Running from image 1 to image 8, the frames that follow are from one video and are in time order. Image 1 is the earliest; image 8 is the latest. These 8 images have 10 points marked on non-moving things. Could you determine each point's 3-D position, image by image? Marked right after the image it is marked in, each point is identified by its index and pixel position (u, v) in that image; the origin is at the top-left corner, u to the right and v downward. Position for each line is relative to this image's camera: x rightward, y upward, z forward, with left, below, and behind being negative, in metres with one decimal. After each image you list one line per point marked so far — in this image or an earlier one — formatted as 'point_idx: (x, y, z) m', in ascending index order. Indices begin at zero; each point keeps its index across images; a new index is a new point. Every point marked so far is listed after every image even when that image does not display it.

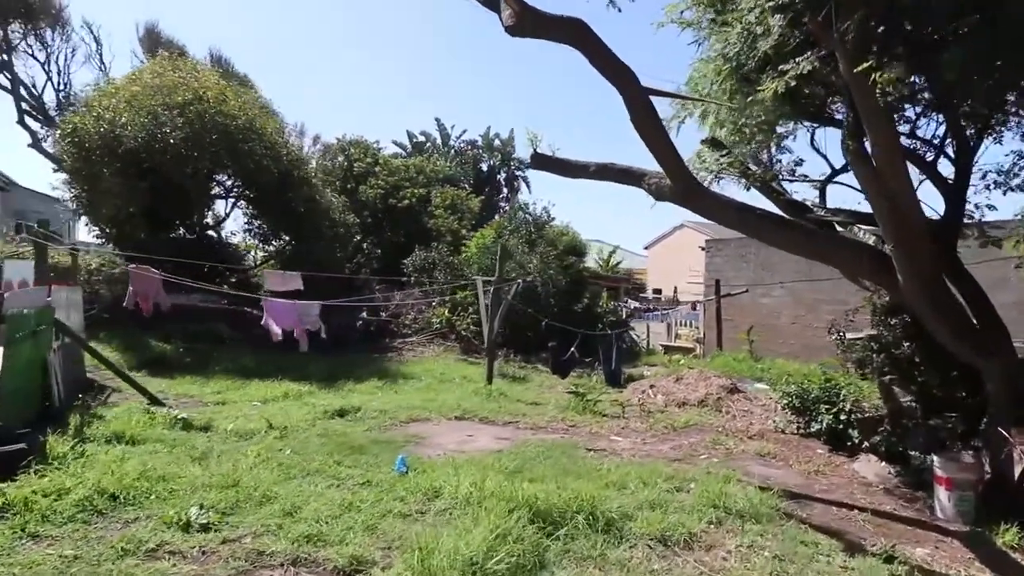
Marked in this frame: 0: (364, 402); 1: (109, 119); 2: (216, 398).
0: (-2.3, -1.8, +8.6) m
1: (-9.4, +3.9, +12.9) m
2: (-4.5, -1.6, +8.4) m
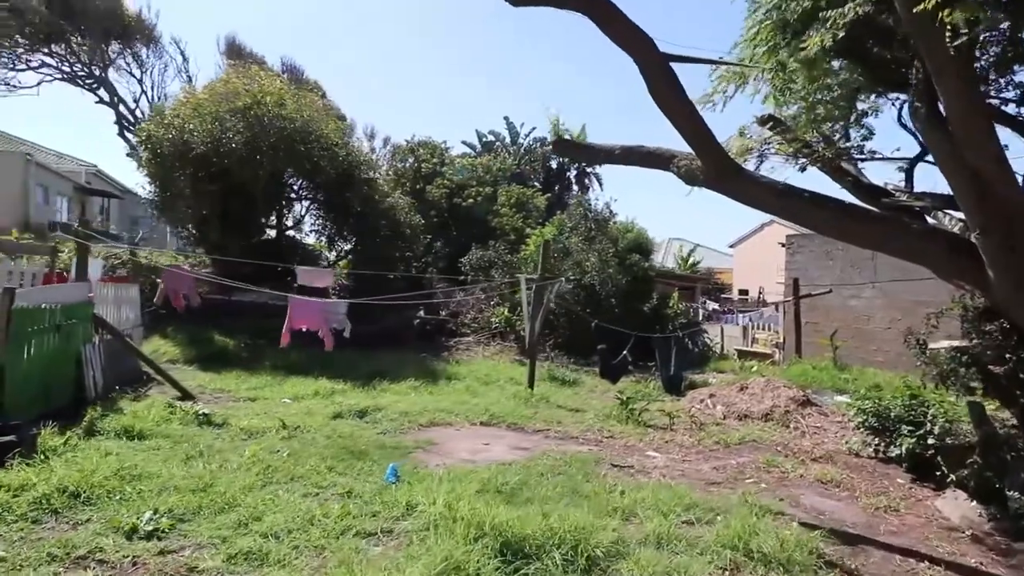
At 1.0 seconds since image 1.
0: (-1.8, -1.7, +8.3) m
1: (-8.2, +4.0, +13.7) m
2: (-4.0, -1.6, +8.5) m
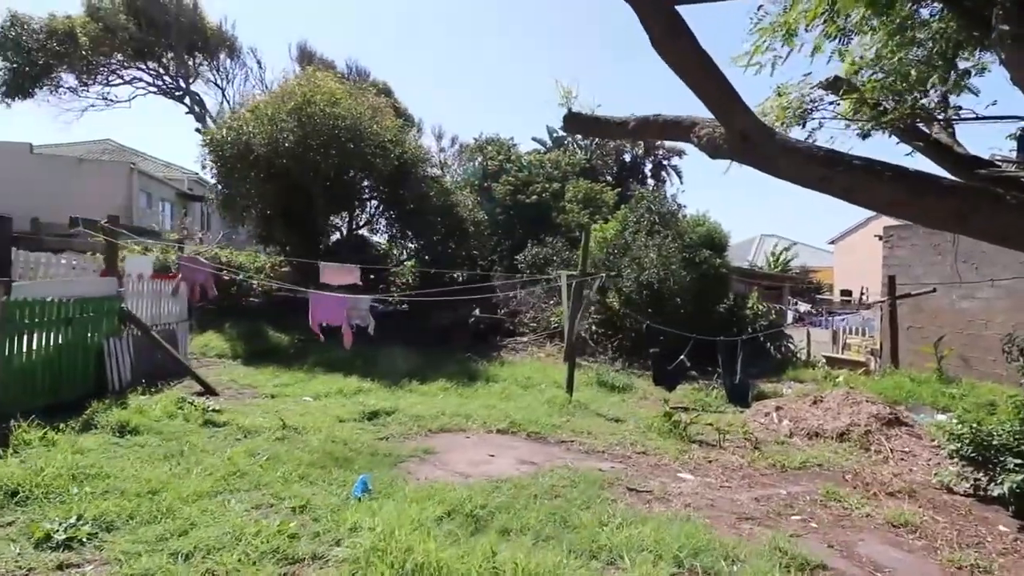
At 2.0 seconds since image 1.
0: (-1.5, -1.7, +7.9) m
1: (-6.9, +4.1, +14.2) m
2: (-3.6, -1.5, +8.4) m
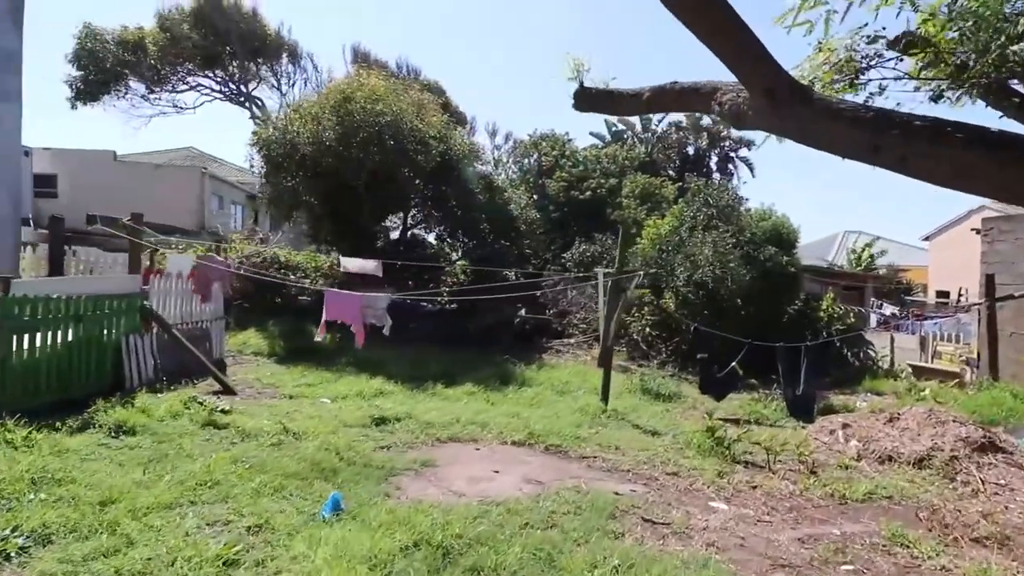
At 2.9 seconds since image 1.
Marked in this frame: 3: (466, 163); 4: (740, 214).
0: (-1.2, -1.6, +7.5) m
1: (-5.8, +4.1, +14.4) m
2: (-3.2, -1.5, +8.2) m
3: (-1.3, +3.5, +15.5) m
4: (+5.9, +1.9, +14.5) m
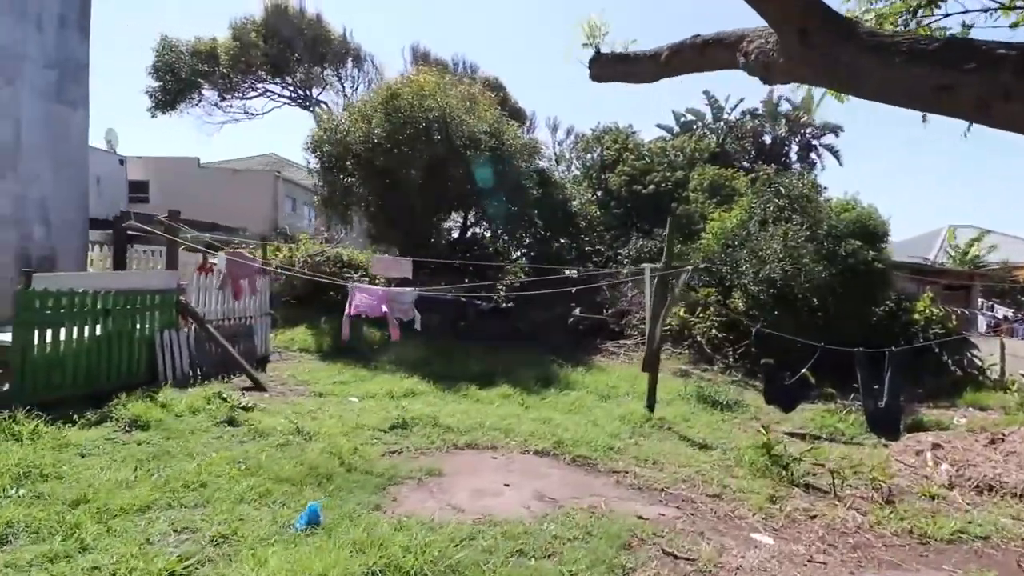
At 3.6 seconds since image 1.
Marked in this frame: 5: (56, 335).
0: (-0.8, -1.6, +7.1) m
1: (-4.5, +4.2, +14.5) m
2: (-2.7, -1.5, +8.1) m
3: (+0.2, +3.5, +15.1) m
4: (+7.1, +2.0, +13.1) m
5: (-4.6, -0.5, +5.6) m
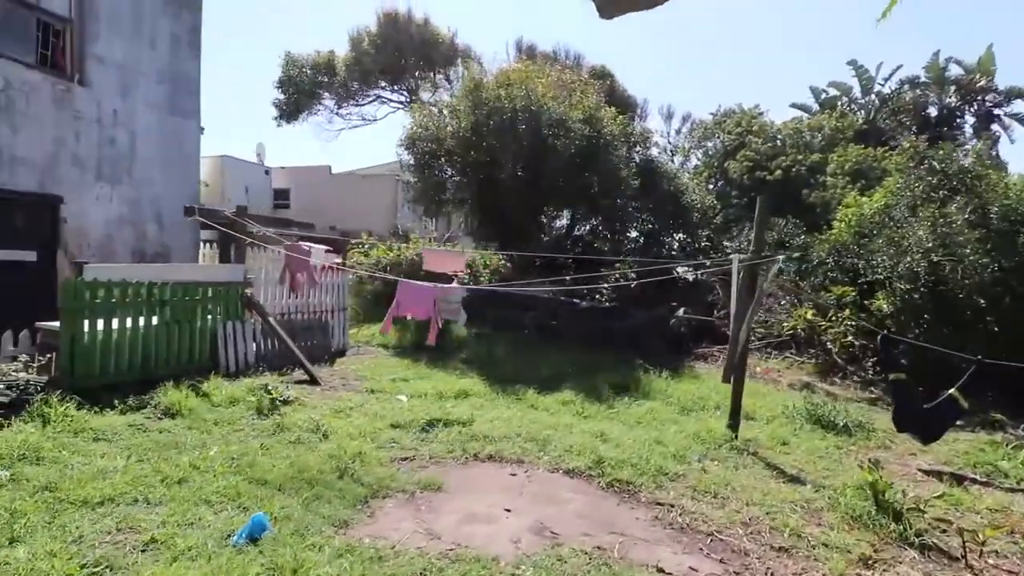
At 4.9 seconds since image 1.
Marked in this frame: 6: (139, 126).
0: (-0.3, -1.5, +6.5) m
1: (-2.0, +4.3, +14.6) m
2: (-1.9, -1.4, +7.9) m
3: (+2.6, +3.6, +14.0) m
4: (+8.9, +2.0, +10.4) m
5: (-4.3, -0.4, +6.0) m
6: (-6.6, +2.9, +10.0) m
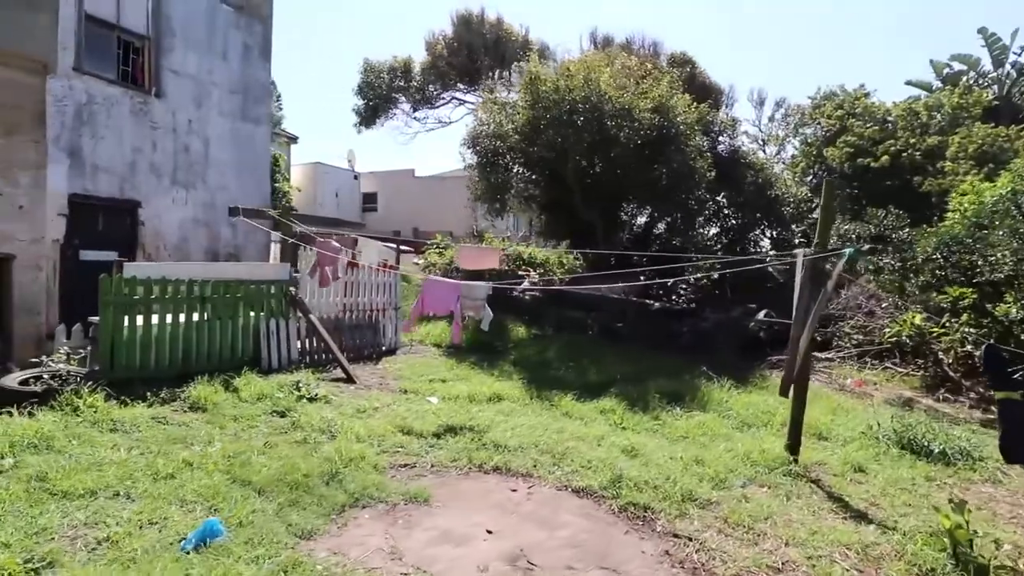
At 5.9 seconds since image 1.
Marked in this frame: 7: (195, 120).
0: (0.0, -1.5, +6.1) m
1: (-0.4, +4.3, +14.4) m
2: (-1.4, -1.4, +7.7) m
3: (+4.1, +3.5, +13.0) m
4: (+9.7, +1.9, +8.4) m
5: (-4.1, -0.3, +6.2) m
6: (-5.7, +2.9, +10.6) m
7: (-5.8, +3.1, +10.2) m
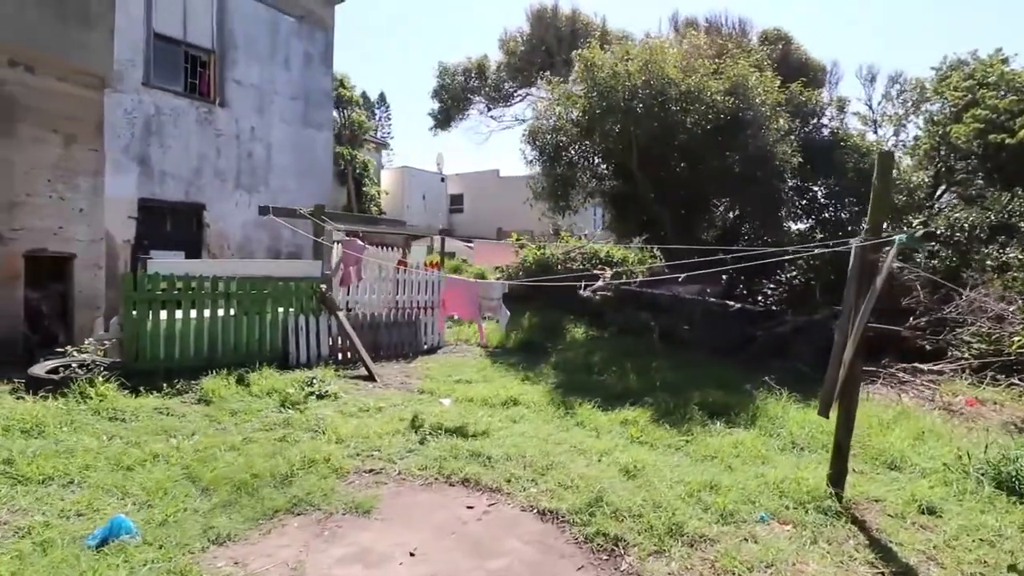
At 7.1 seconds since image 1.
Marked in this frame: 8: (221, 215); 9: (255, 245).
0: (0.0, -1.5, +5.6) m
1: (+1.2, +4.3, +13.8) m
2: (-1.0, -1.3, +7.5) m
3: (+5.3, +3.5, +11.7) m
4: (+10.0, +1.9, +6.1) m
5: (-4.0, -0.3, +6.5) m
6: (-4.7, +3.0, +11.1) m
7: (-4.9, +3.1, +10.8) m
8: (-5.3, +1.3, +10.3) m
9: (-5.0, +0.8, +10.9) m
